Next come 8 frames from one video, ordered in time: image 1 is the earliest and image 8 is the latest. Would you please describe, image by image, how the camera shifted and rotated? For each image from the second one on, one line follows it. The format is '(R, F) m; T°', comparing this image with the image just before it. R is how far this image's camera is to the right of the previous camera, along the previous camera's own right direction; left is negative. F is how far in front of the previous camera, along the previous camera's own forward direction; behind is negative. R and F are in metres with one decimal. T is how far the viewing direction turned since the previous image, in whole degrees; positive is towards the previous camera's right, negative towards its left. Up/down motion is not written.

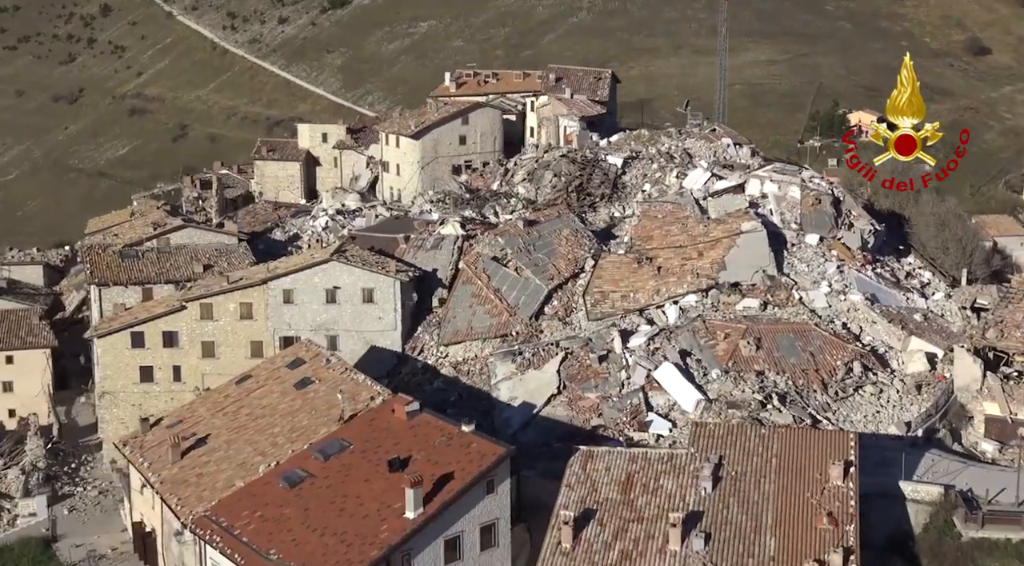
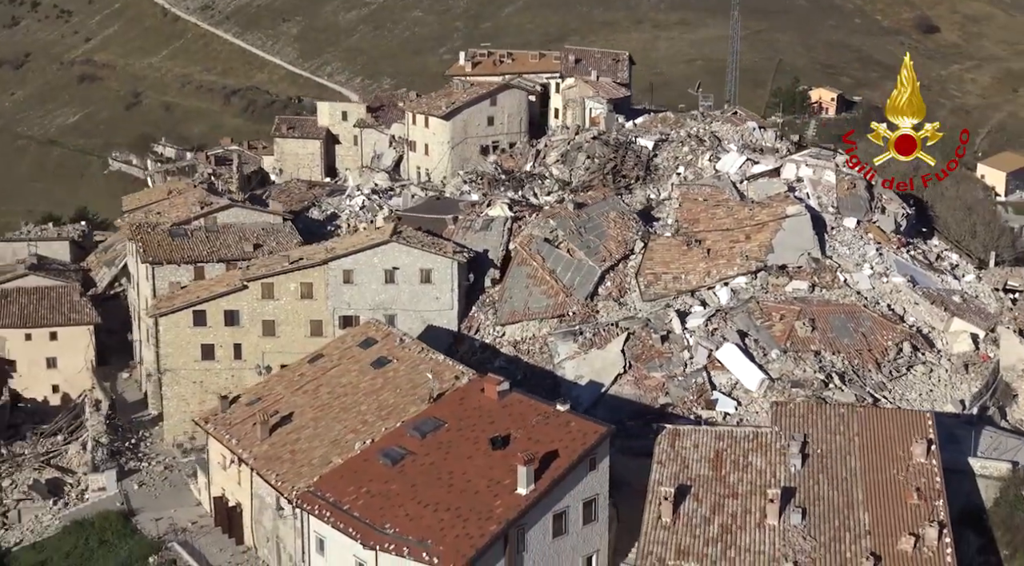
(-3.0, -0.9) m; +3°
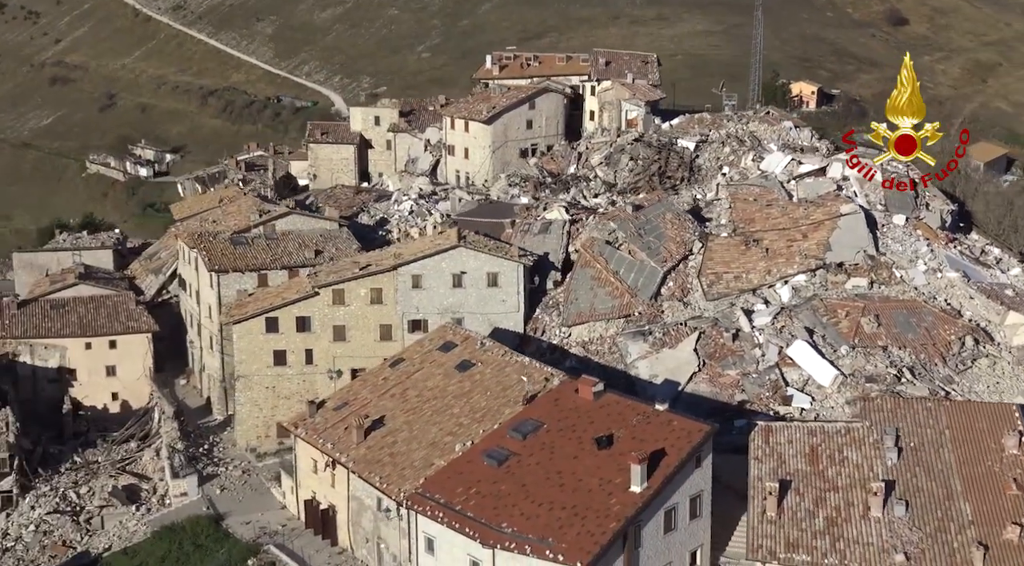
(-2.6, -0.7) m; +2°
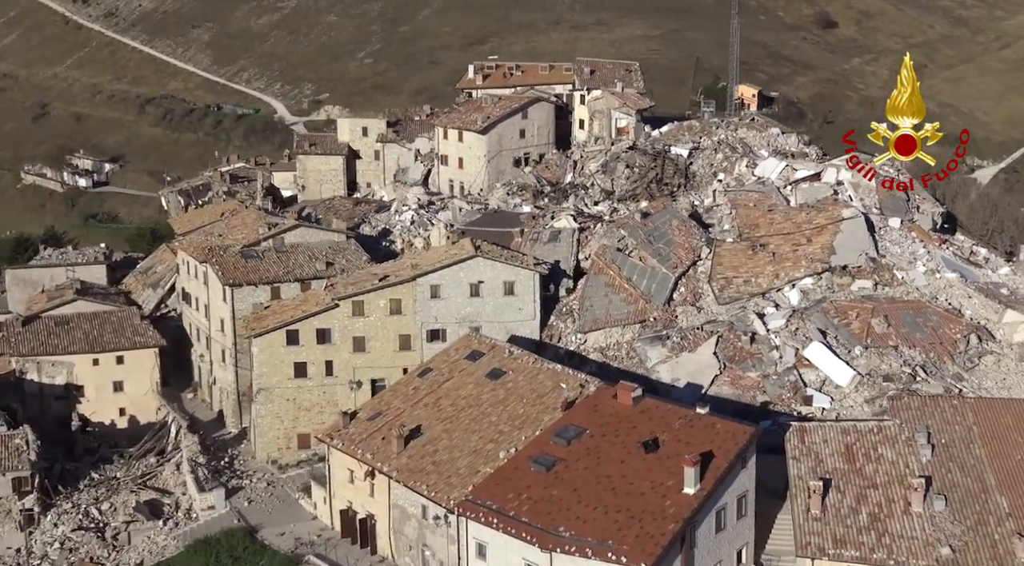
(-2.3, -0.6) m; +3°
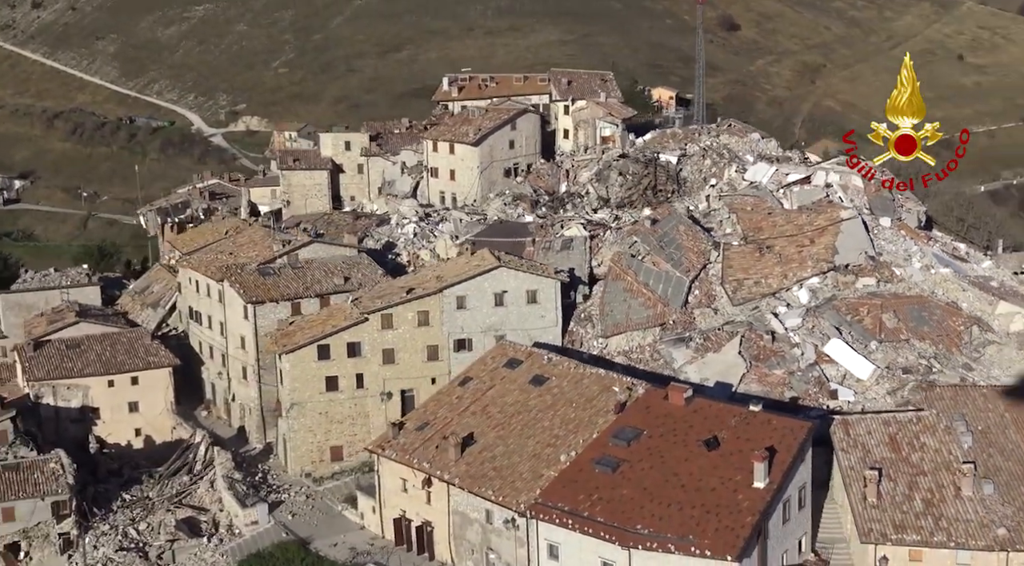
(-3.4, -0.9) m; +4°
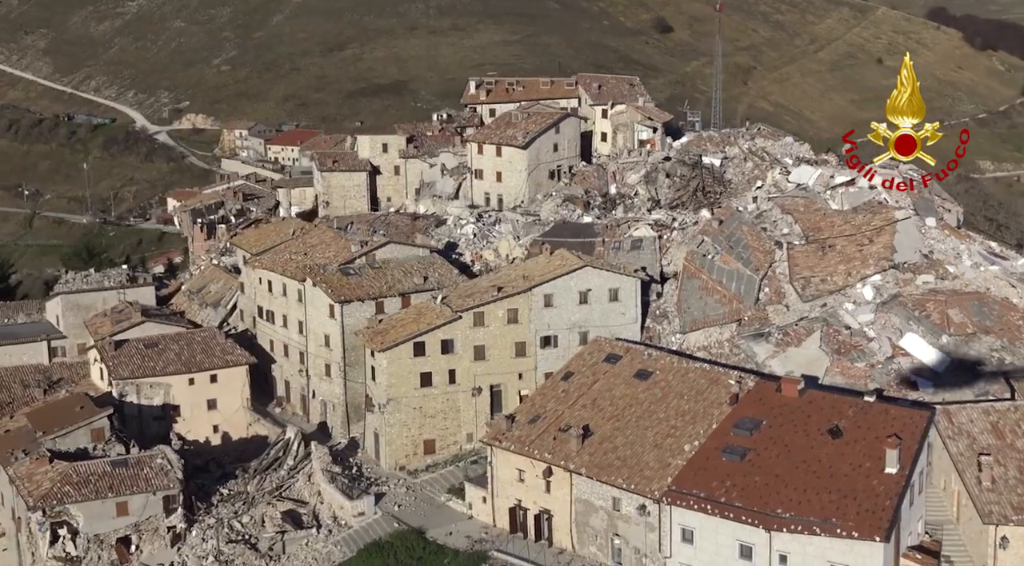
(-4.9, -1.3) m; +4°
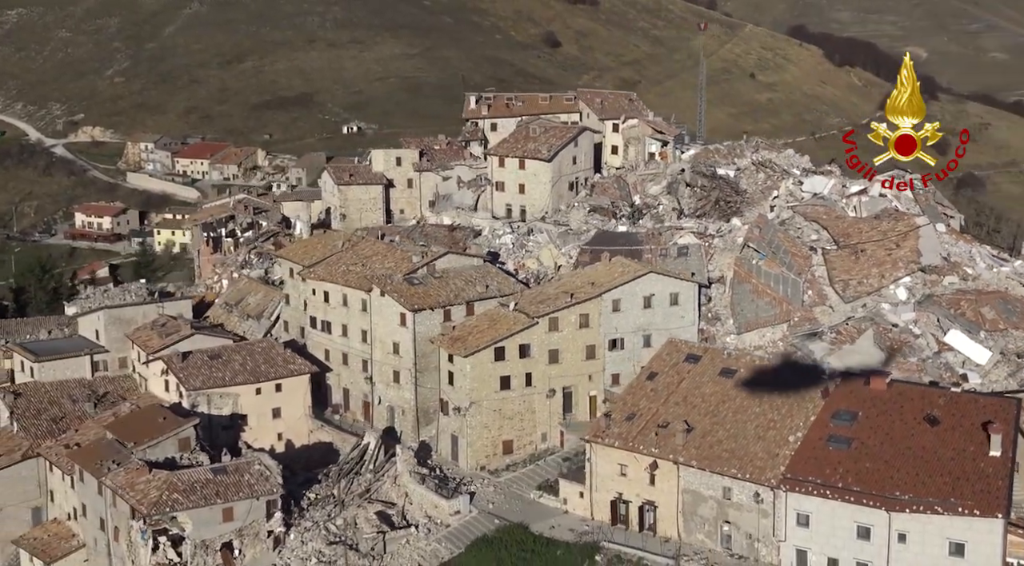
(-6.3, -1.4) m; +6°
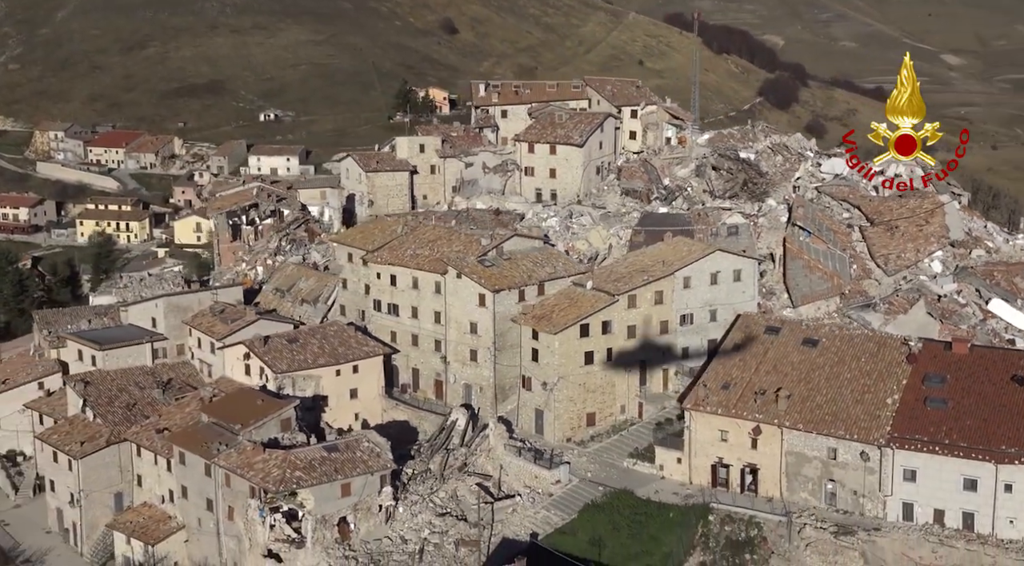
(-6.6, -1.4) m; +6°
